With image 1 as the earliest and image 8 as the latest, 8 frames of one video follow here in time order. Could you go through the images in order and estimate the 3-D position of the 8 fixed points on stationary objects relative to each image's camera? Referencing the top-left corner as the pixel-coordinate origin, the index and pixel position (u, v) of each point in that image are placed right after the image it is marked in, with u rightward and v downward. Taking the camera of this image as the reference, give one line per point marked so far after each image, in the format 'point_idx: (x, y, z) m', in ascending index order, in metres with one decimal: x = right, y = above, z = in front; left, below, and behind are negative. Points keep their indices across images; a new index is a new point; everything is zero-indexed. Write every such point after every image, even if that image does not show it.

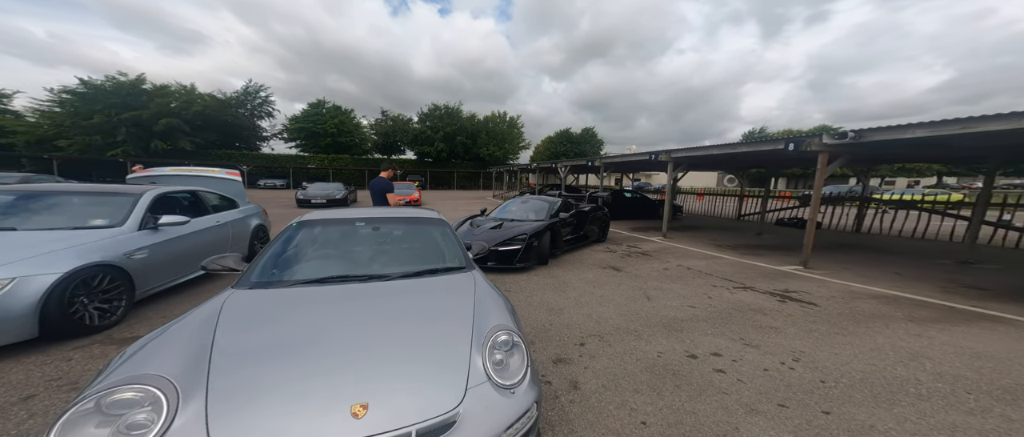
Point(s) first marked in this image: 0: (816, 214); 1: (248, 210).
0: (+5.6, +0.1, +5.7) m
1: (-4.6, +0.3, +5.3) m
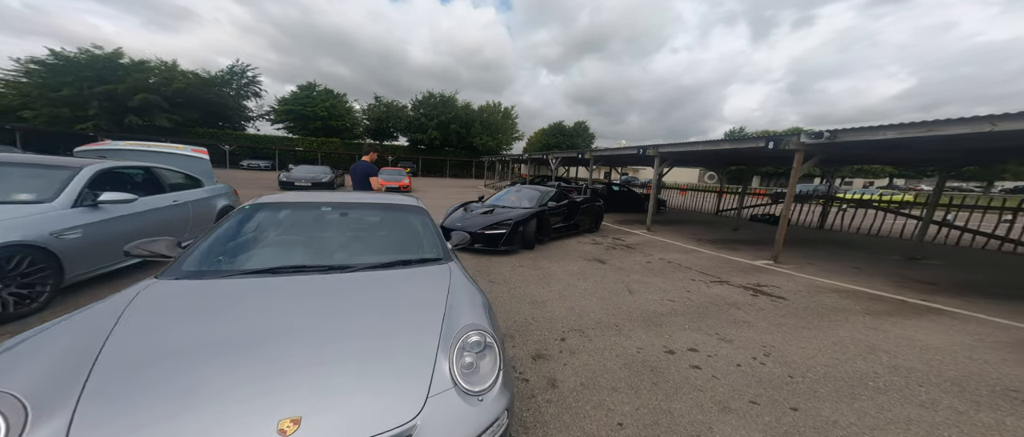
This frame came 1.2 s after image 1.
0: (+5.3, +0.2, +5.9) m
1: (-4.9, +0.5, +4.9) m
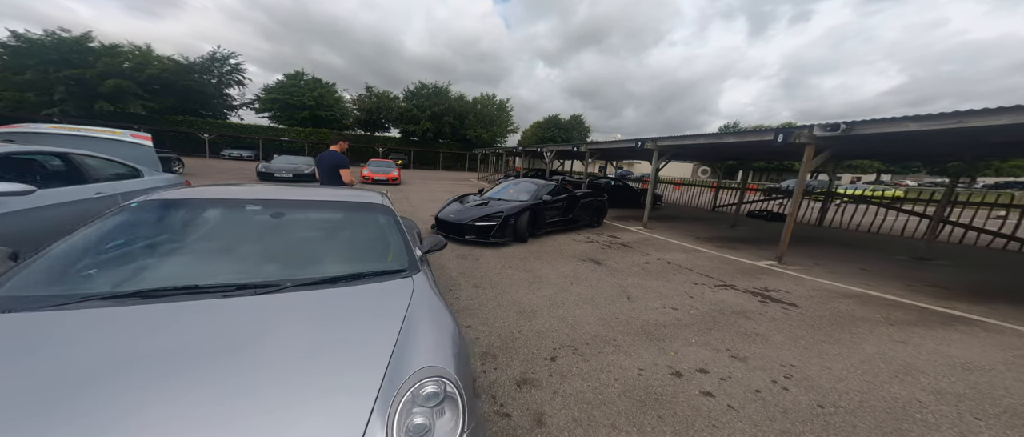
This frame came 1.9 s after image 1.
0: (+5.1, +0.2, +5.5) m
1: (-5.1, +0.5, +4.4) m
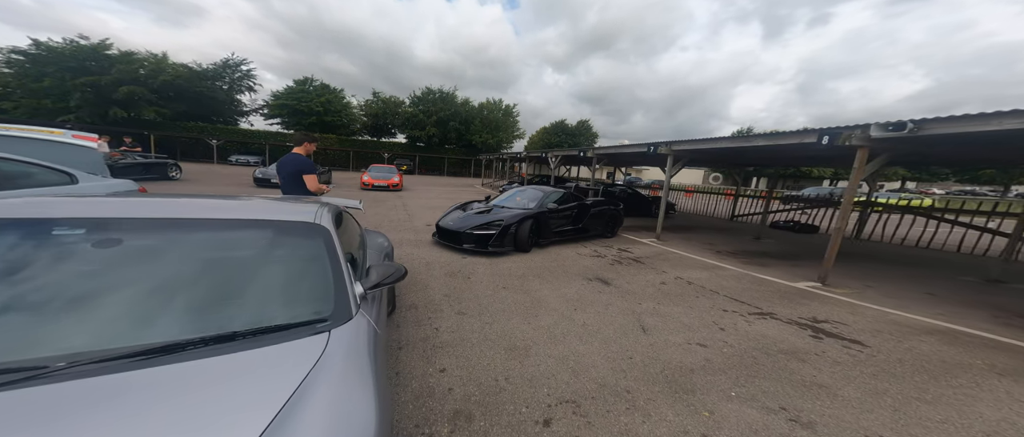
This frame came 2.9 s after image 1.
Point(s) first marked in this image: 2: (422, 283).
0: (+5.0, 0.0, +4.7) m
1: (-5.1, +0.4, +3.9) m
2: (-1.3, -1.0, +4.5) m
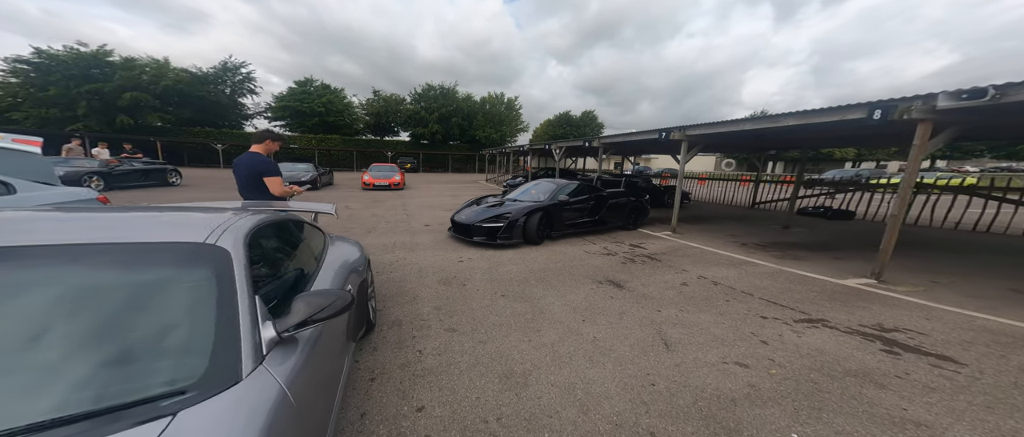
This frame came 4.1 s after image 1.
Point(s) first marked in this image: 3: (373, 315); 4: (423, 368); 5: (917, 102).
0: (+5.0, +0.2, +3.9) m
1: (-5.2, +0.3, +3.5) m
2: (-1.3, -1.0, +4.0) m
3: (-1.5, -1.0, +3.2) m
4: (-0.7, -1.3, +2.6) m
5: (+5.0, +1.5, +3.8) m
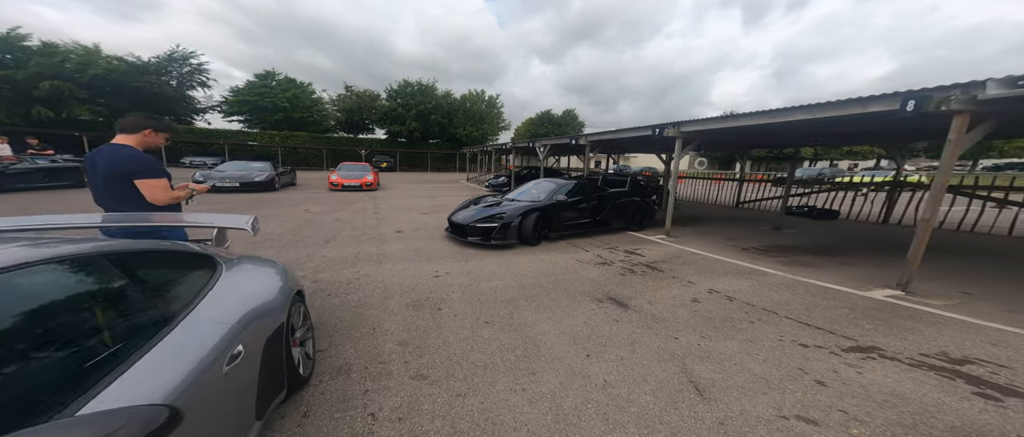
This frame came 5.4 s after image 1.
0: (+4.9, +0.1, +3.5) m
1: (-5.3, +0.1, +2.4) m
2: (-1.5, -1.1, +3.2) m
3: (-1.6, -1.2, +2.4) m
4: (-0.8, -1.4, +1.8) m
5: (+4.8, +1.4, +3.4) m
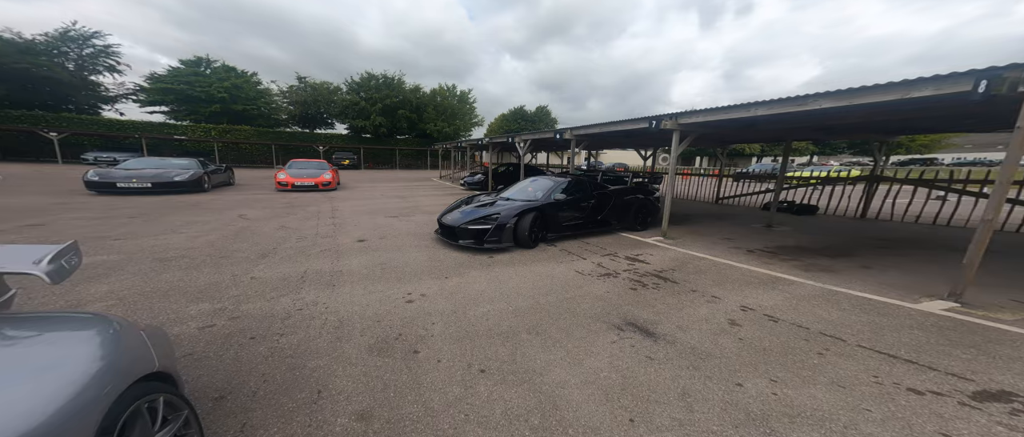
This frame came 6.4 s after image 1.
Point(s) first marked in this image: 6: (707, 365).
0: (+4.9, +0.1, +3.0) m
1: (-5.1, -0.1, +0.9) m
2: (-1.4, -1.3, +2.1) m
3: (-1.4, -1.3, +1.3) m
4: (-0.6, -1.5, +0.8) m
5: (+4.8, +1.4, +2.9) m
6: (+1.7, -1.2, +2.6) m
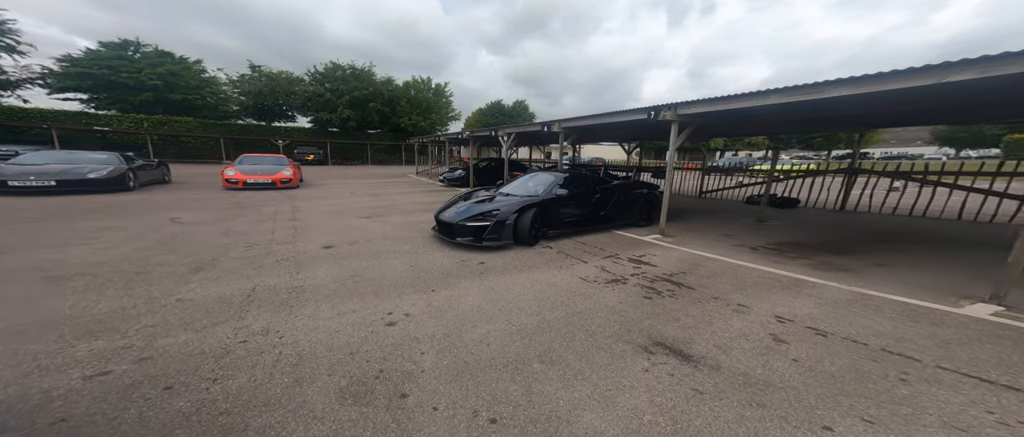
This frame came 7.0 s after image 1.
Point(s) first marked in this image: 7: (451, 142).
0: (+4.9, +0.1, +2.8) m
1: (-4.8, -0.2, -0.1) m
2: (-1.2, -1.3, +1.4) m
3: (-1.2, -1.3, +0.5) m
4: (-0.3, -1.6, +0.1) m
5: (+4.9, +1.5, +2.6) m
6: (+1.9, -1.2, +2.1) m
7: (-3.5, +4.3, +17.0) m
